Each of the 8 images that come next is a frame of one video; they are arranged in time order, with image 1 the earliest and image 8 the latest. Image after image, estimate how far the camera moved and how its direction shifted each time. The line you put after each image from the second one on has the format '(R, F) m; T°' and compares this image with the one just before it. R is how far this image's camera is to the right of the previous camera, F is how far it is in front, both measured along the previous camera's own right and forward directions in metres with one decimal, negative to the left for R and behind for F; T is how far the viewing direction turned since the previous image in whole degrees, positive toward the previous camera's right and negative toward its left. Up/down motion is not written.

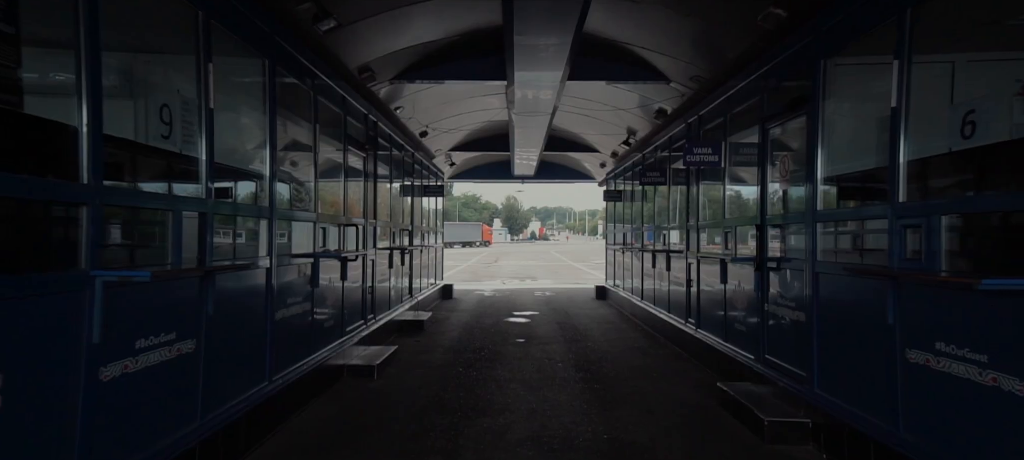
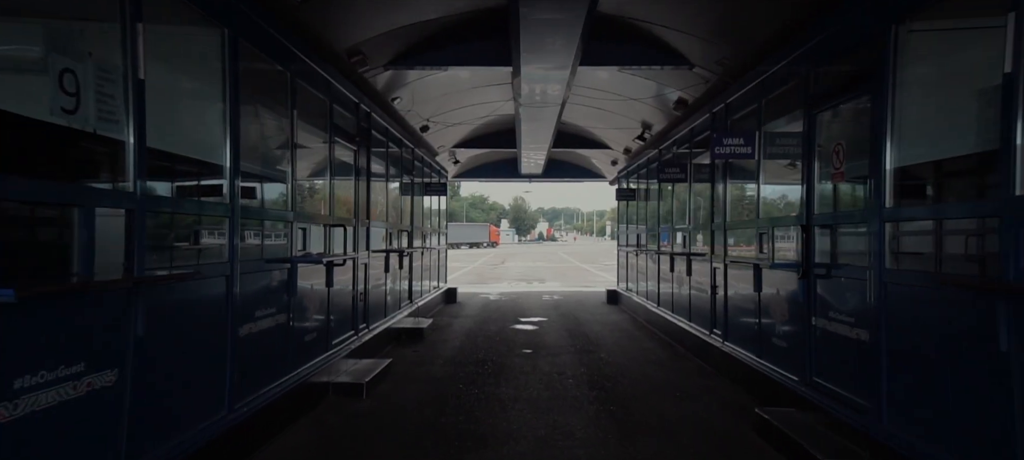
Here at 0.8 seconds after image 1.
(0.0, +0.6) m; -1°
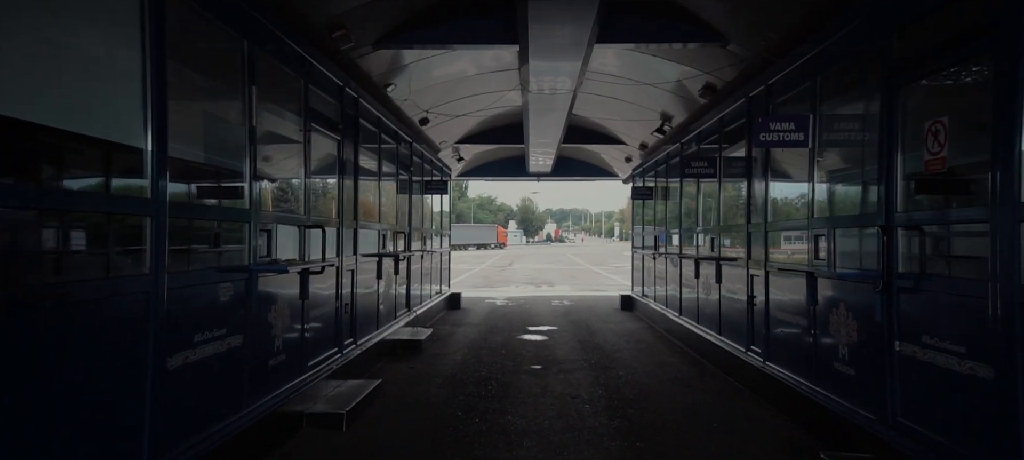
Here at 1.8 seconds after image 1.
(0.0, +0.7) m; -1°
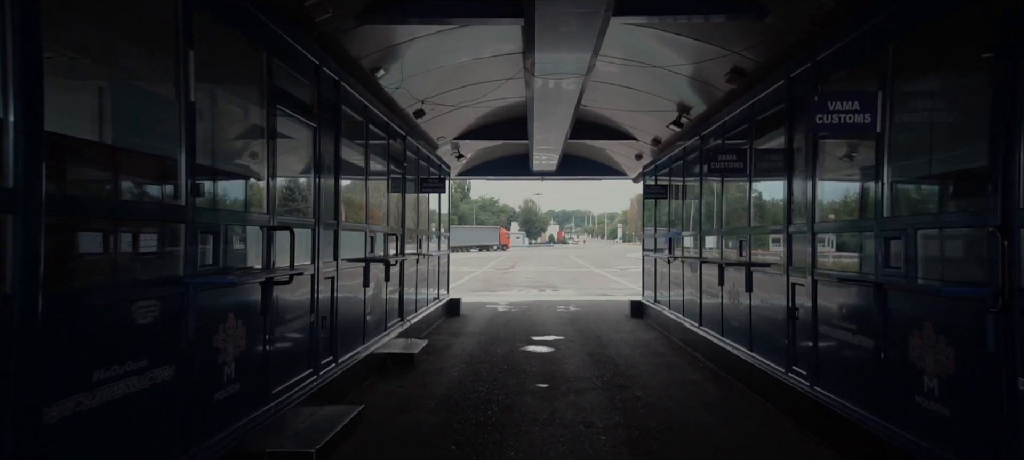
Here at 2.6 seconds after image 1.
(0.0, +0.7) m; 0°
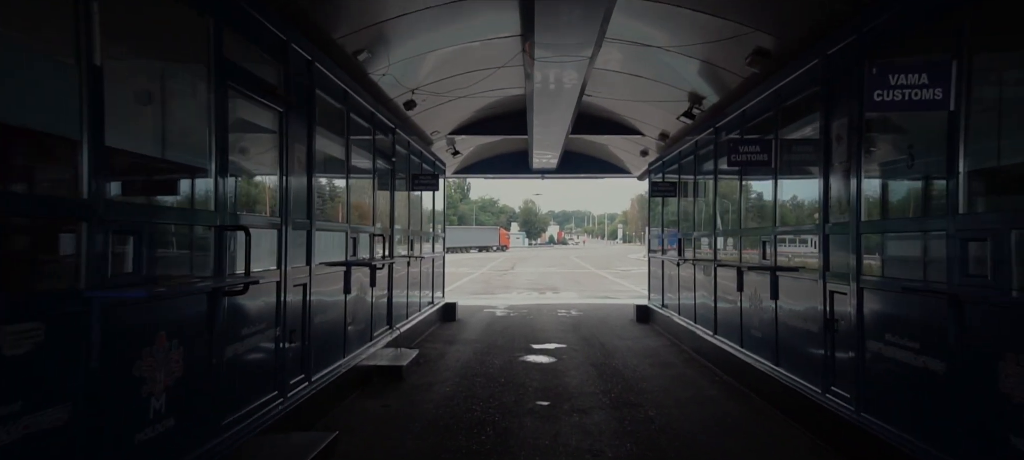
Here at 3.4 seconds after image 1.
(0.0, +0.6) m; 0°
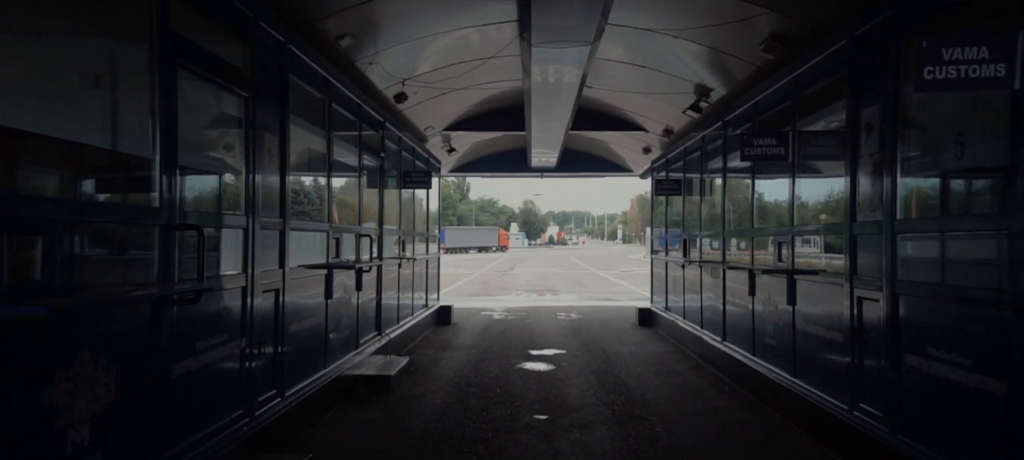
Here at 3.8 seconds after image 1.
(0.0, +0.4) m; 0°
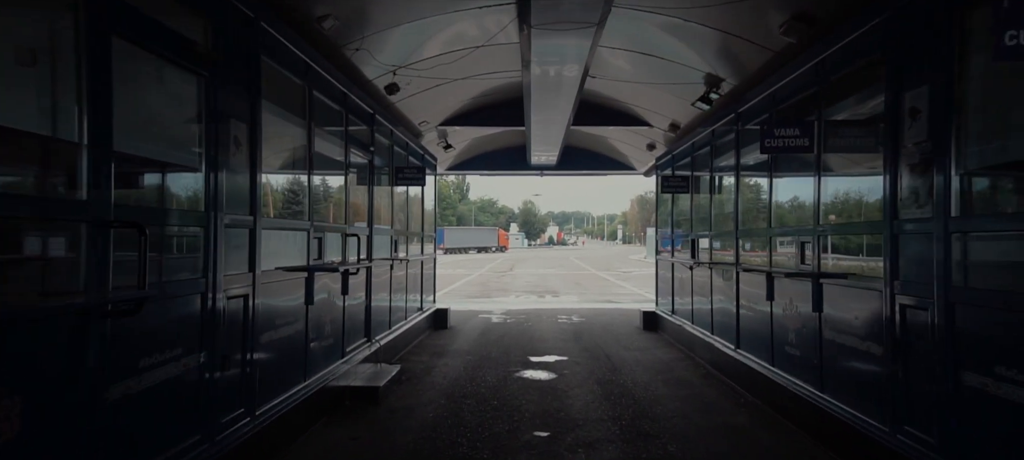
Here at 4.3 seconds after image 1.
(0.0, +0.4) m; 0°
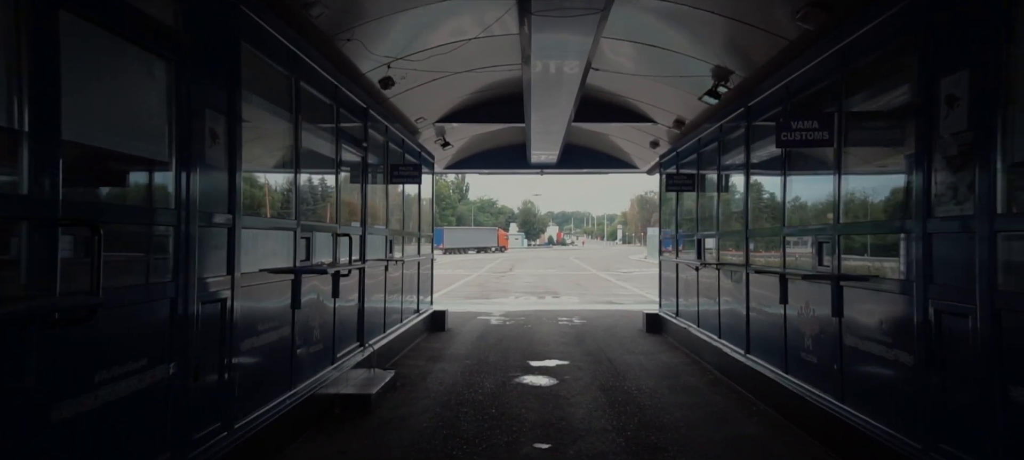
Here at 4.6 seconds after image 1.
(0.0, +0.3) m; 0°
